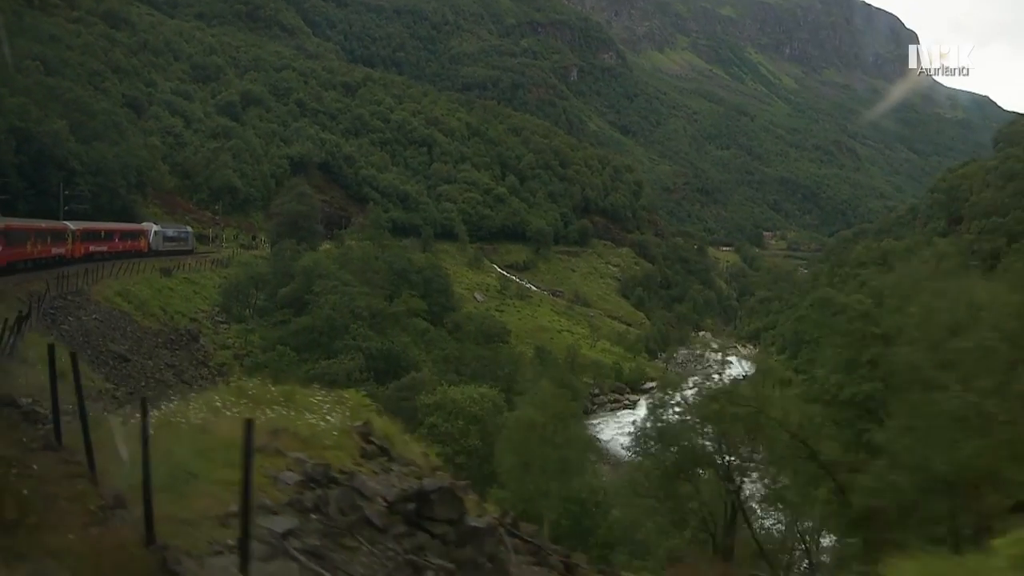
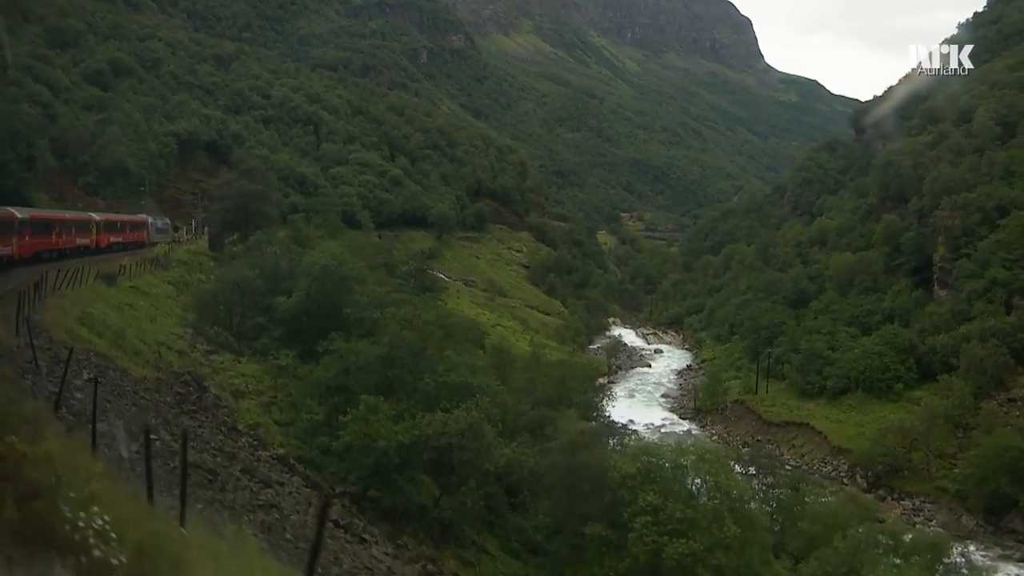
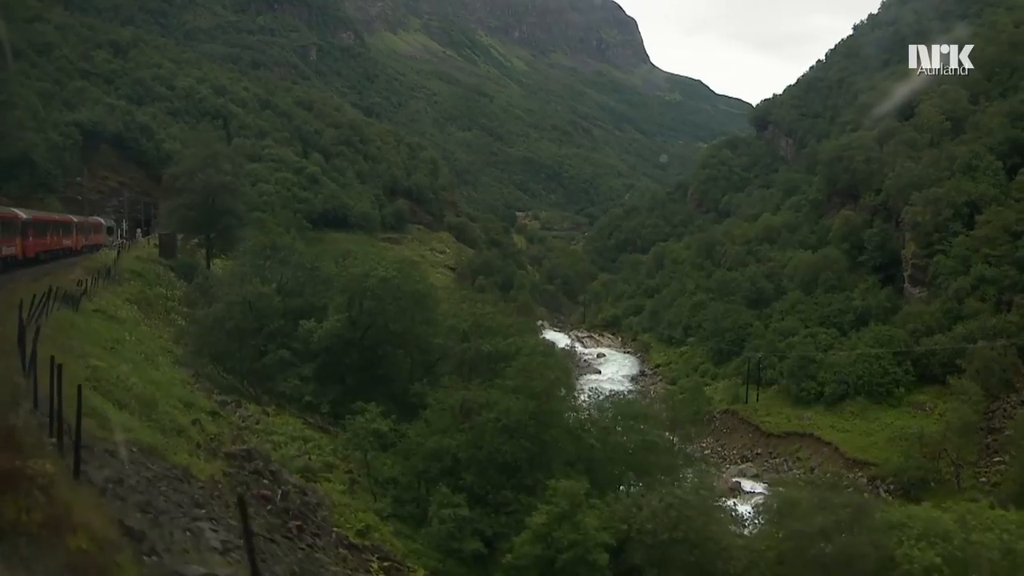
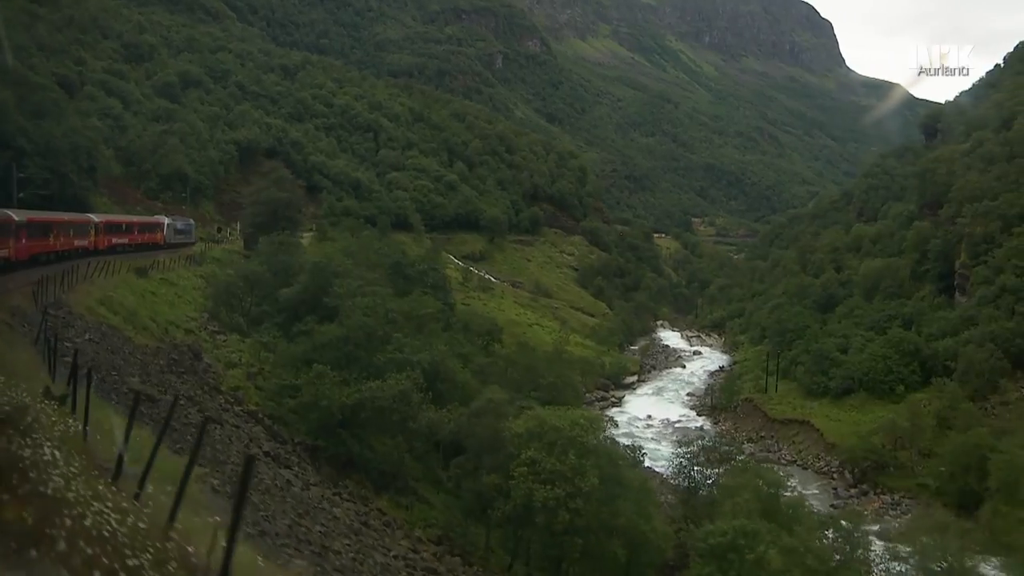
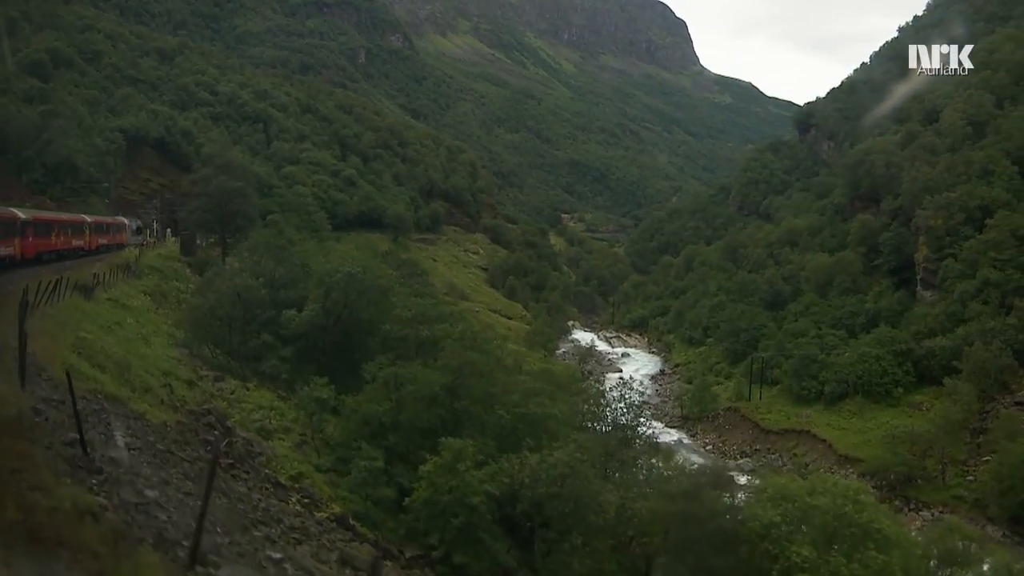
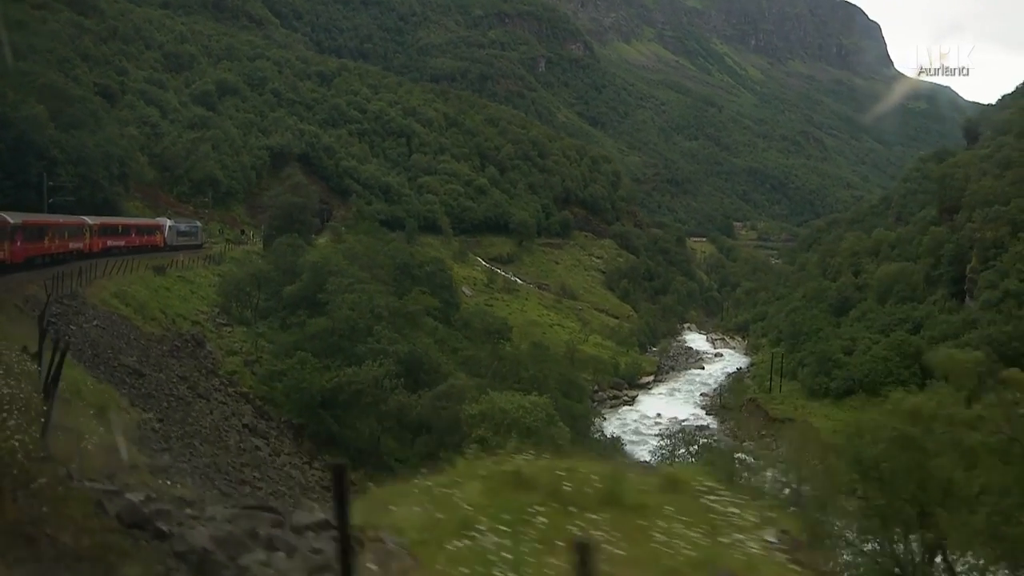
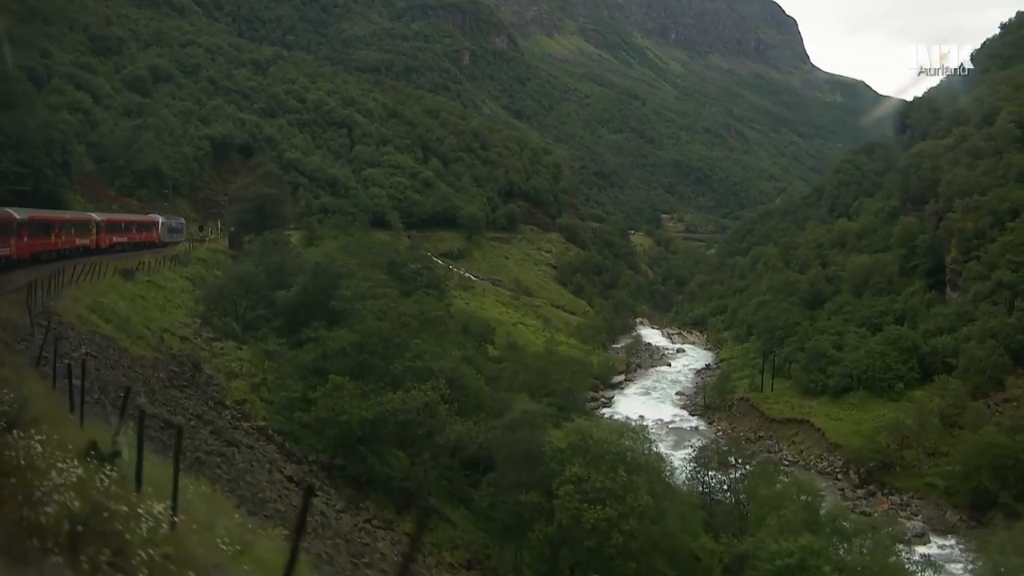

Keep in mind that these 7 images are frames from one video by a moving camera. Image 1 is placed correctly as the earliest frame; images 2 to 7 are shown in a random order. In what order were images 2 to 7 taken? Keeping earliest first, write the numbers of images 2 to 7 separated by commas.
6, 4, 7, 2, 5, 3
